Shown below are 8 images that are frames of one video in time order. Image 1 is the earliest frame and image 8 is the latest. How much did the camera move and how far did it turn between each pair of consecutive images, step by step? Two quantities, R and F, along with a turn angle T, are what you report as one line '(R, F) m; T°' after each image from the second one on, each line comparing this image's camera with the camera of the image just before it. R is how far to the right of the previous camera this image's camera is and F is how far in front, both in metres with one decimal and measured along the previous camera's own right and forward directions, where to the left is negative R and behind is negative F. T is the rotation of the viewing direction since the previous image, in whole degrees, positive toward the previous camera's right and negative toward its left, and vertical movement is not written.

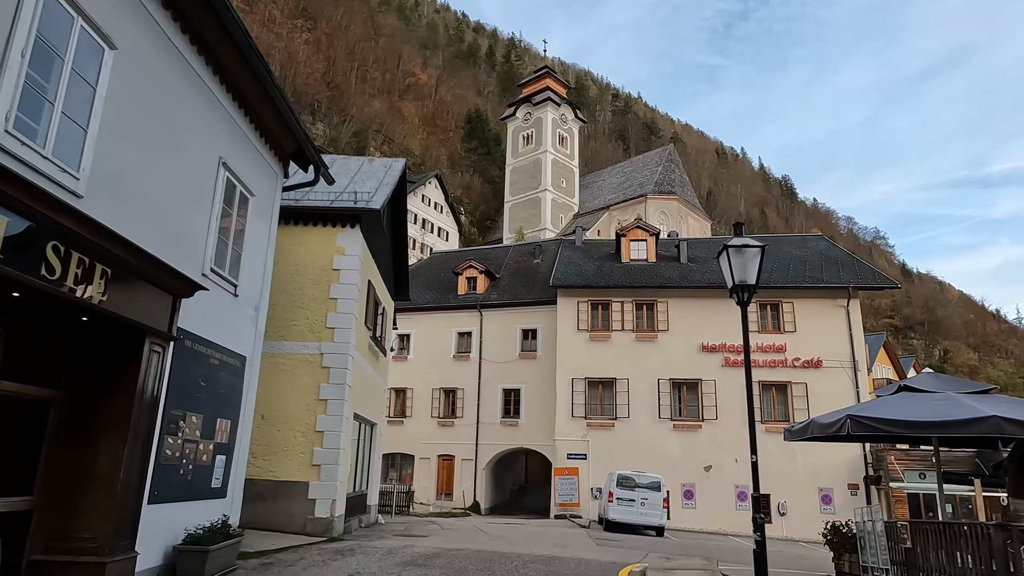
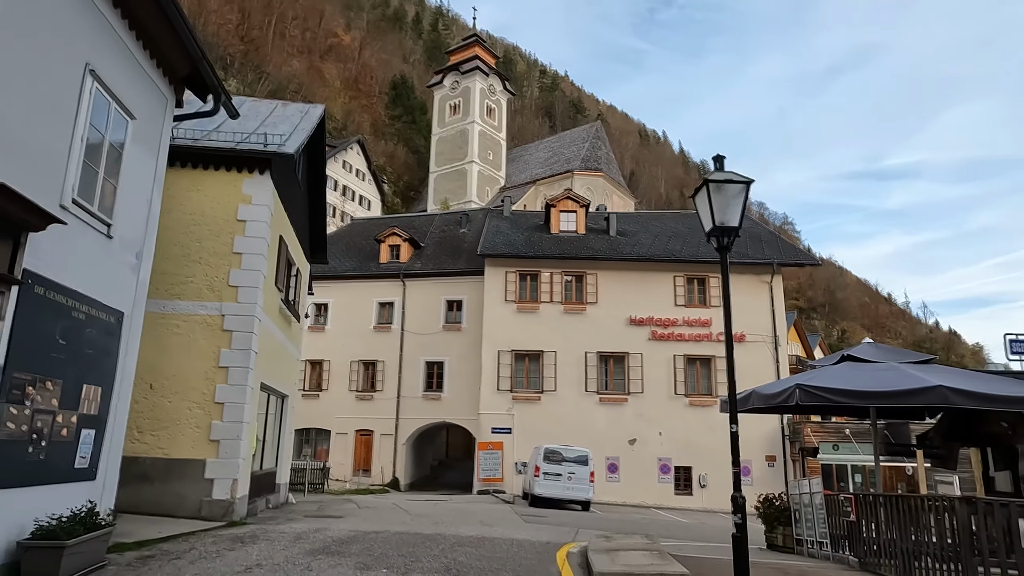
(-0.1, +1.1) m; +7°
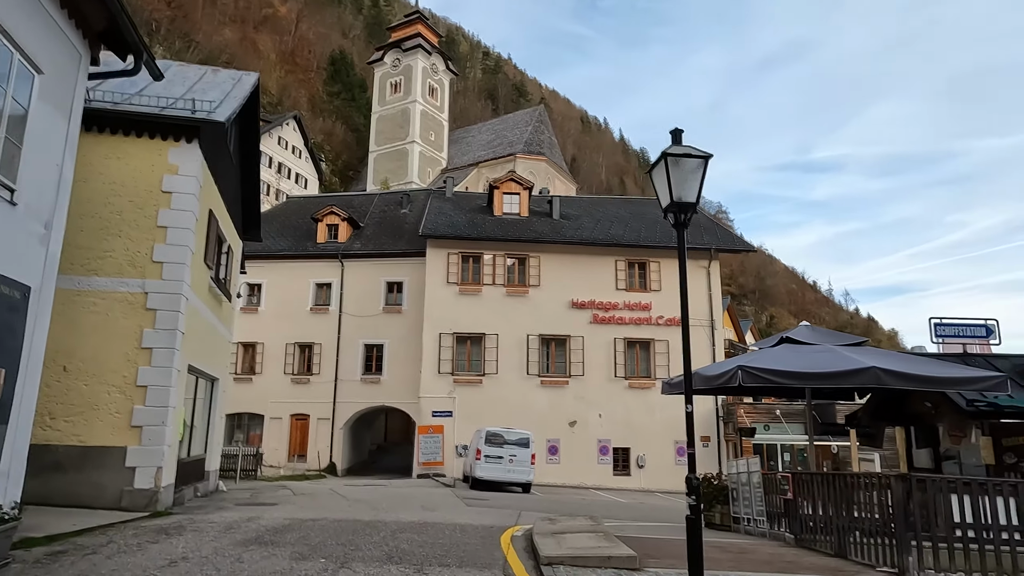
(-0.1, +0.3) m; +5°
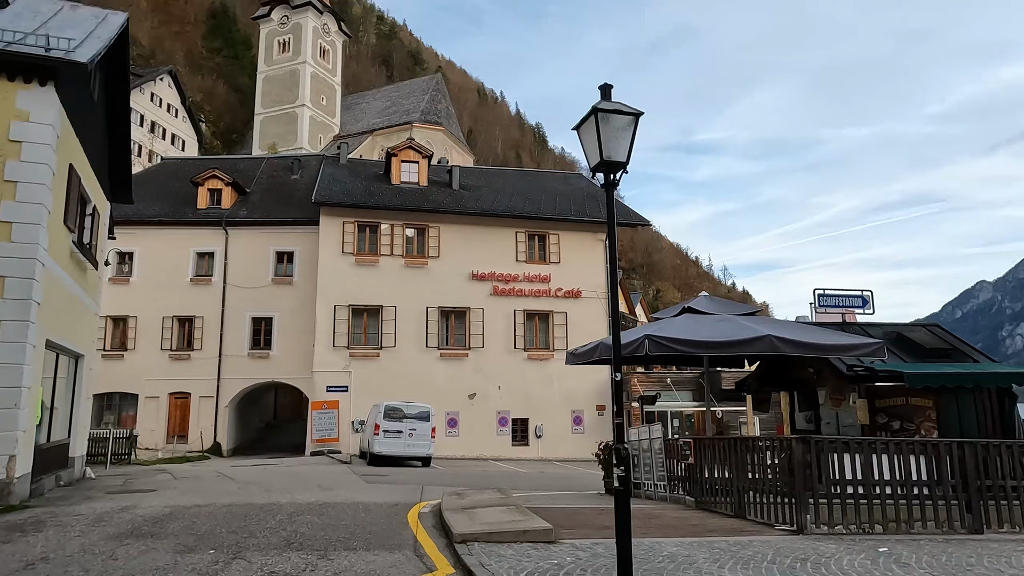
(-0.2, +0.4) m; +9°
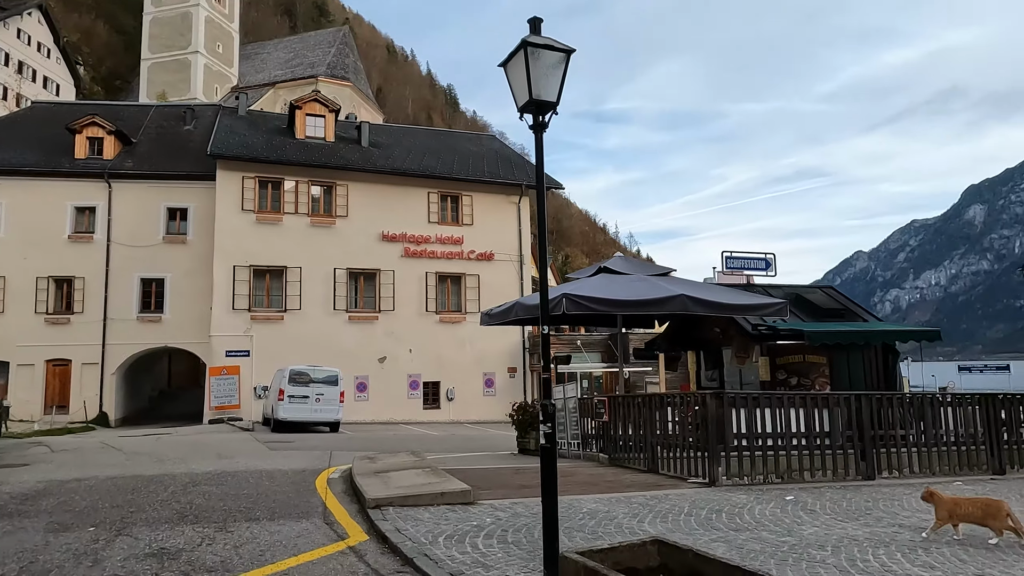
(-0.1, +0.3) m; +8°
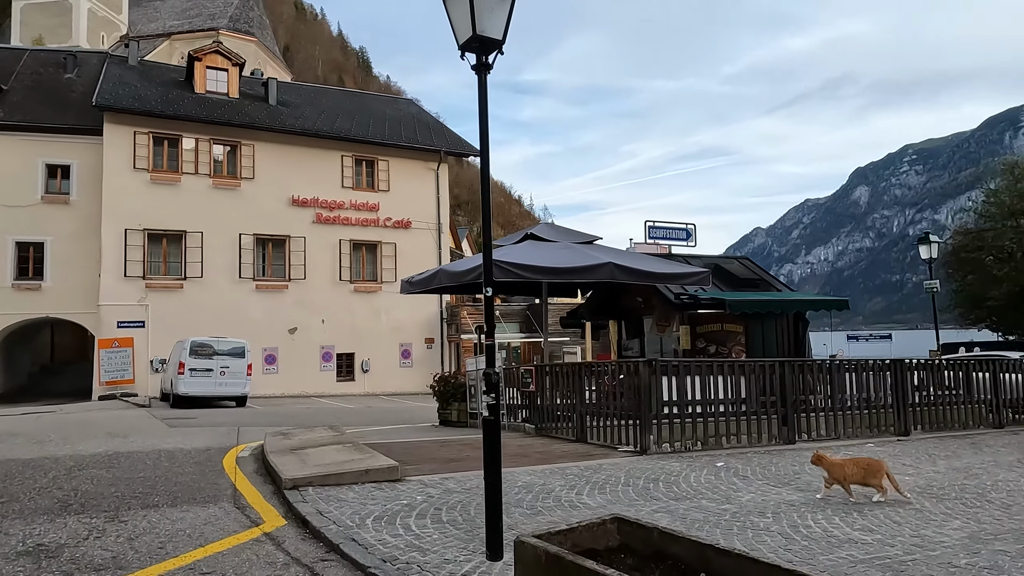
(-0.2, +0.4) m; +7°
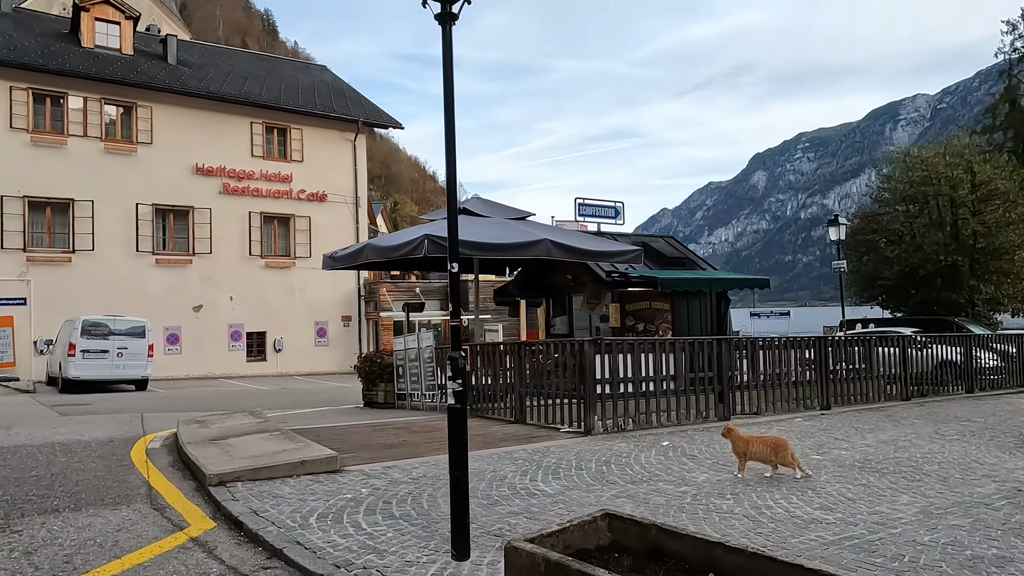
(-0.3, +0.4) m; +7°
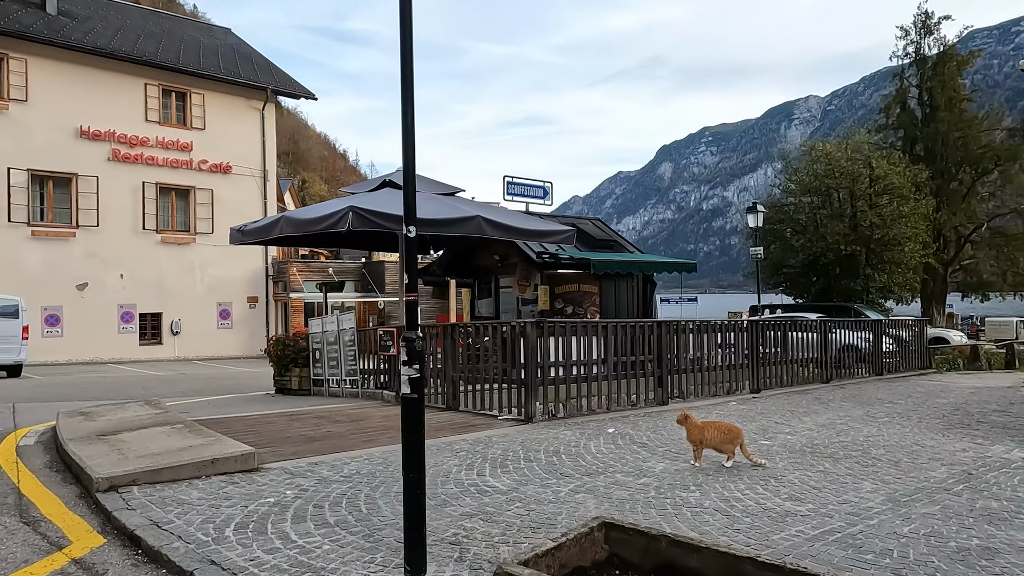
(-0.3, +0.5) m; +8°
